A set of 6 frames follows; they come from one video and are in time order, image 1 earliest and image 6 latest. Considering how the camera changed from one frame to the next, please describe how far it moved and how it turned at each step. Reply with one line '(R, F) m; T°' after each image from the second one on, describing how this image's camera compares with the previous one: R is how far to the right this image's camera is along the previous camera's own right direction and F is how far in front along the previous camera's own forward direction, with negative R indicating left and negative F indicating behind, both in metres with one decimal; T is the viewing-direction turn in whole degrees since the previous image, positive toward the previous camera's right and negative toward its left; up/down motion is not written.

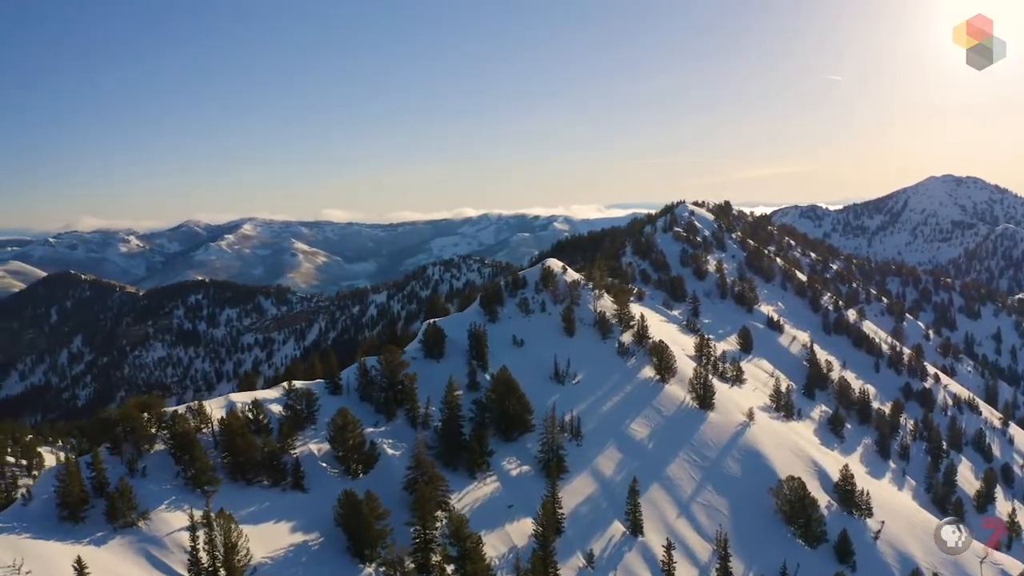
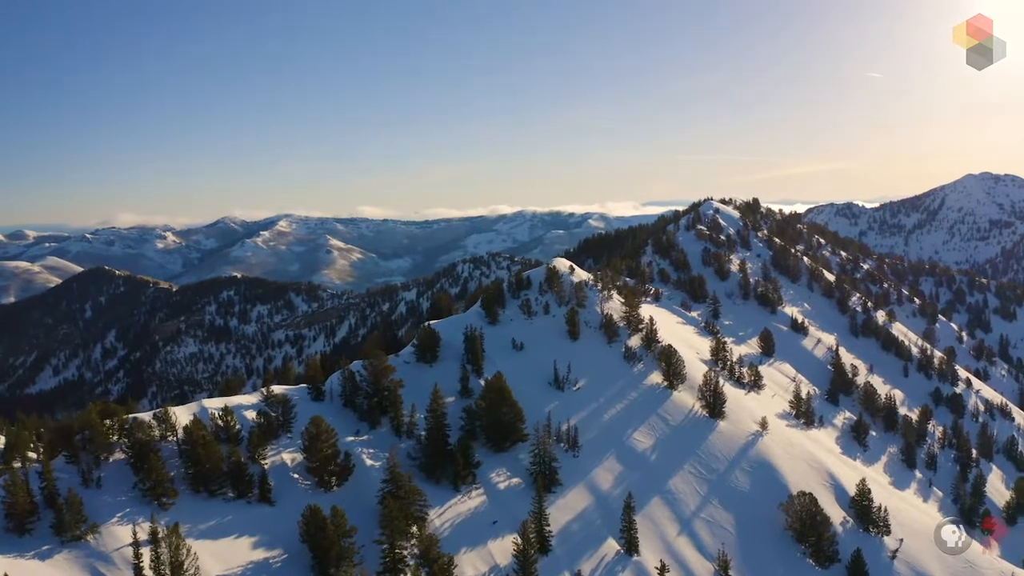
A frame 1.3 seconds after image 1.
(+3.6, +3.2) m; -2°
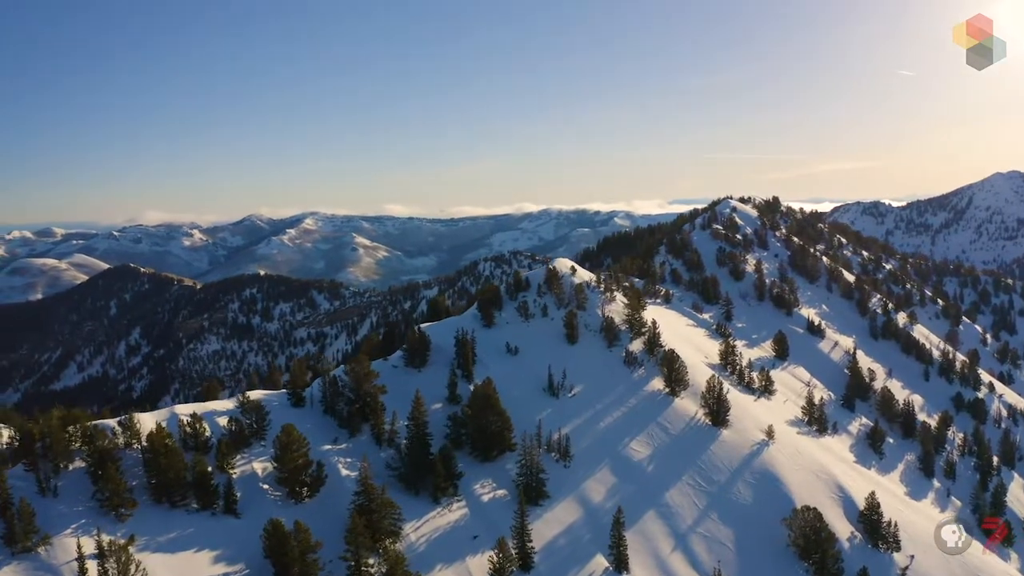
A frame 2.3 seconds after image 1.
(+3.1, +2.5) m; -2°
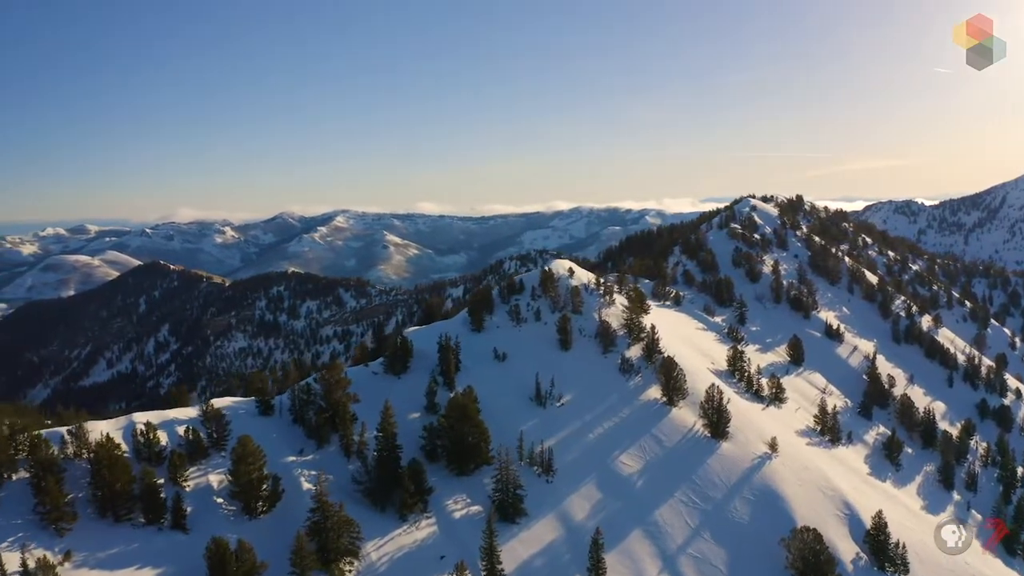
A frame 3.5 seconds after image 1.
(+4.1, +3.1) m; -2°
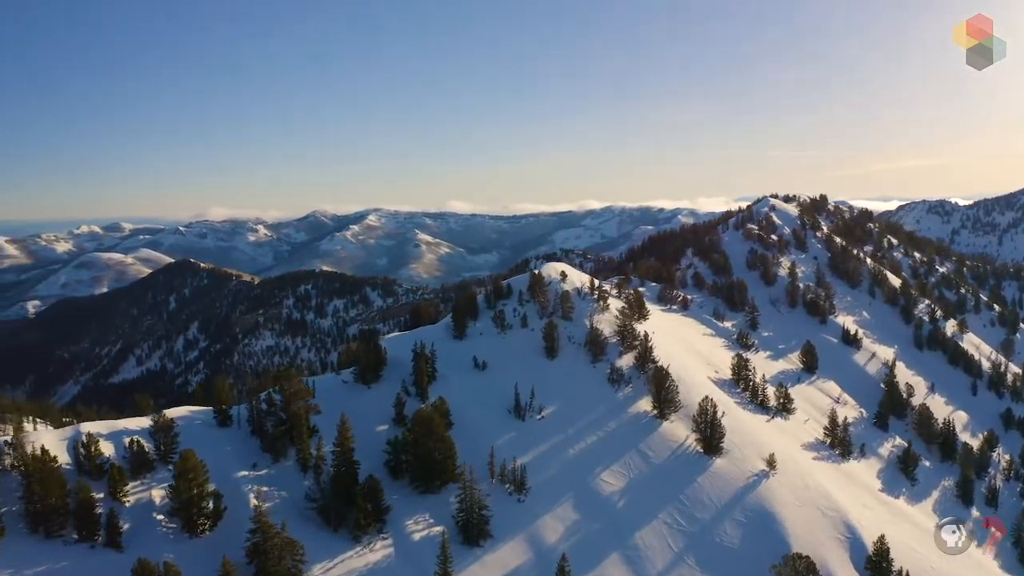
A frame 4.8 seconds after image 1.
(+4.8, +3.3) m; -2°
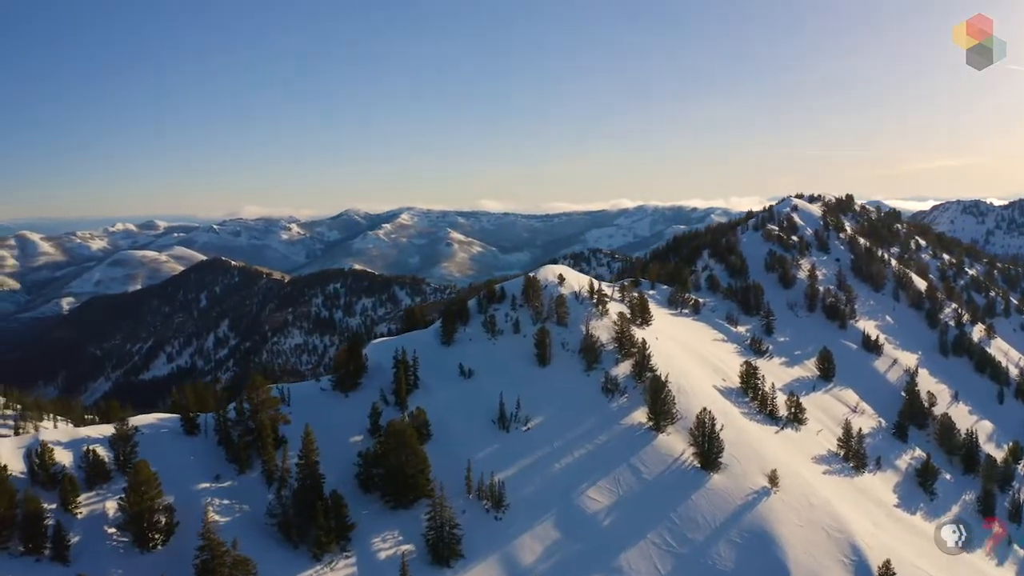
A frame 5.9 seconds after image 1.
(+3.9, +2.8) m; -2°
